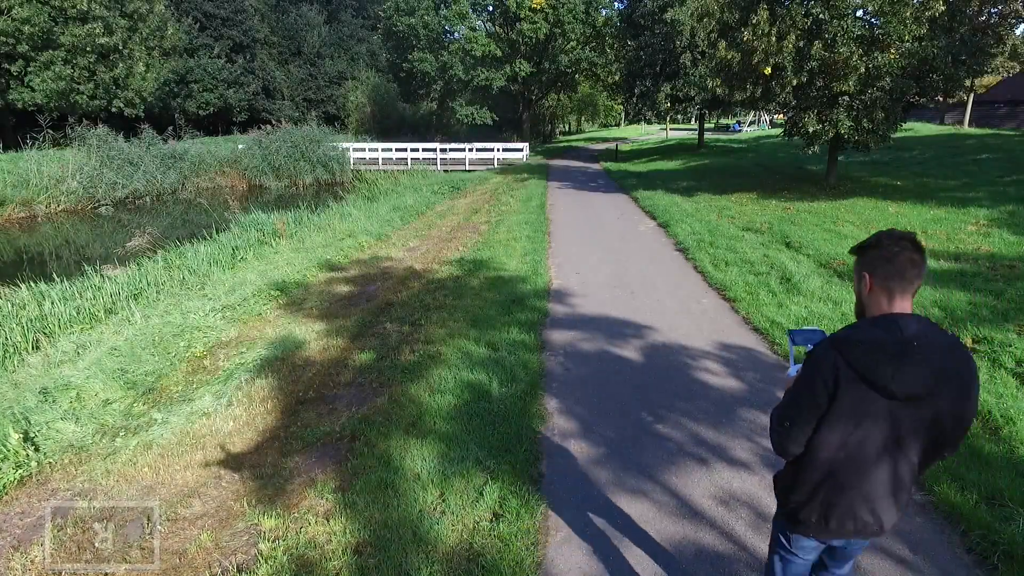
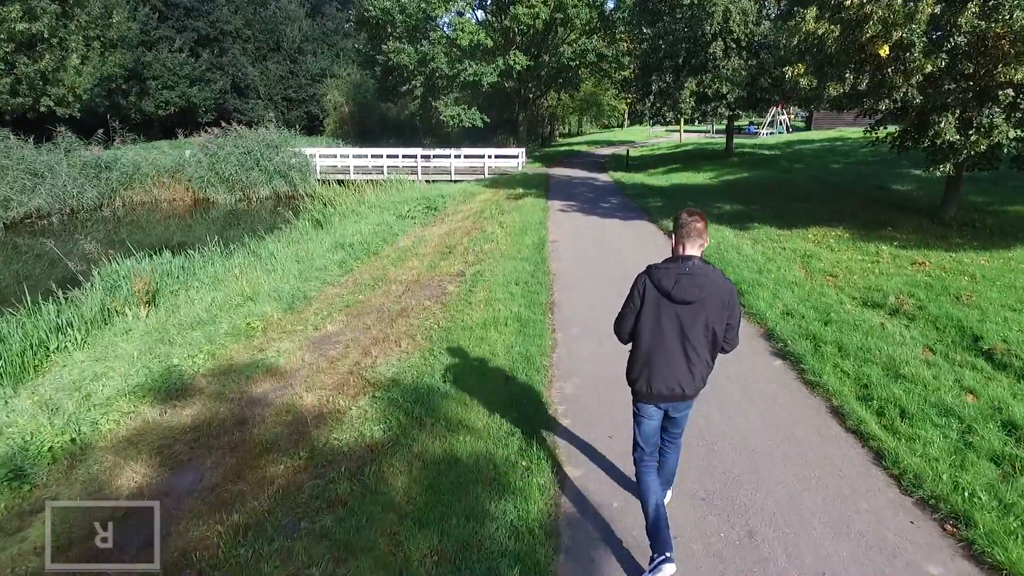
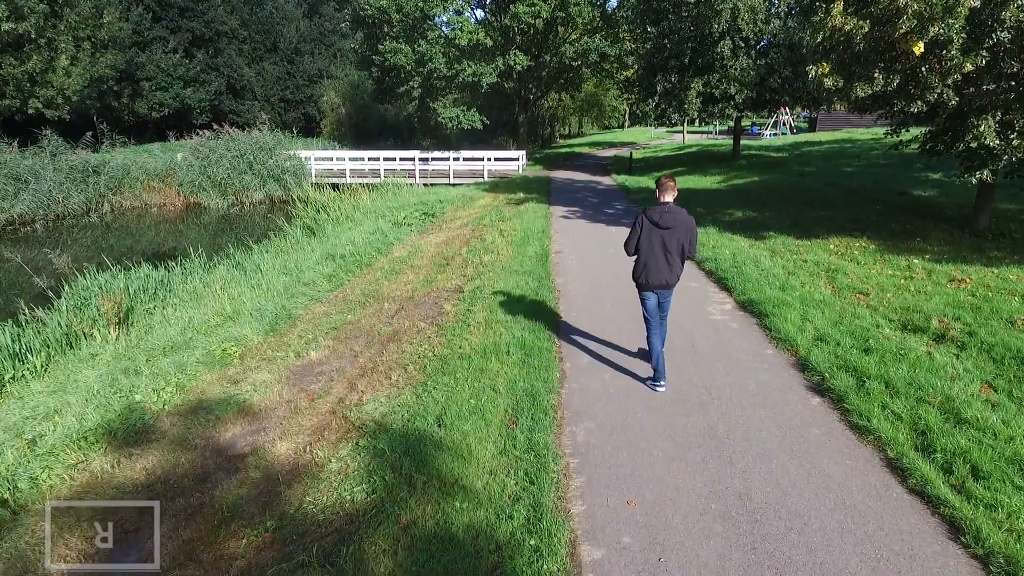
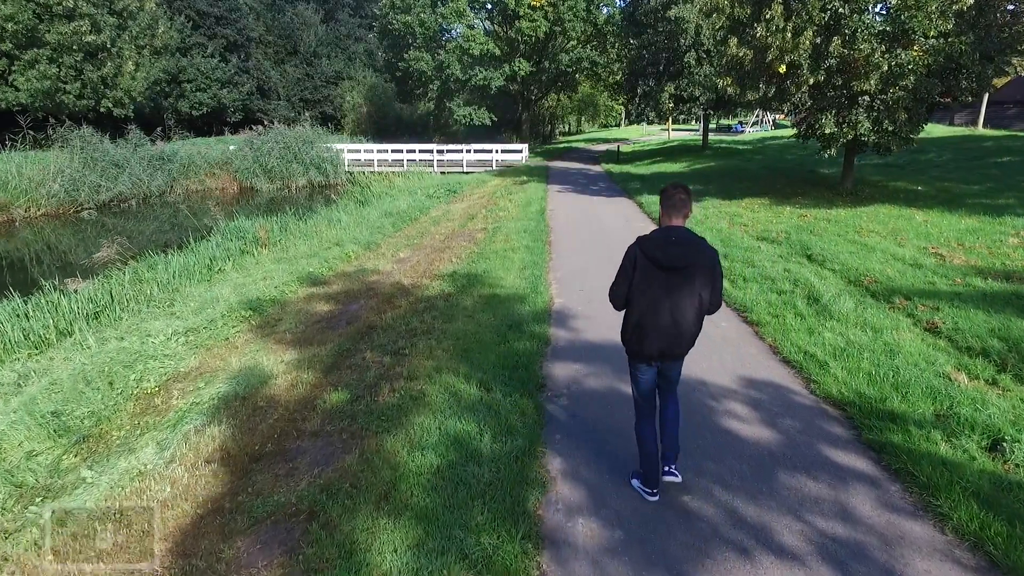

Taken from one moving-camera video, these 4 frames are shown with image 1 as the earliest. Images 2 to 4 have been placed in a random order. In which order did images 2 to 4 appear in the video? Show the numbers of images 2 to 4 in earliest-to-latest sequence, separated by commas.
4, 2, 3
